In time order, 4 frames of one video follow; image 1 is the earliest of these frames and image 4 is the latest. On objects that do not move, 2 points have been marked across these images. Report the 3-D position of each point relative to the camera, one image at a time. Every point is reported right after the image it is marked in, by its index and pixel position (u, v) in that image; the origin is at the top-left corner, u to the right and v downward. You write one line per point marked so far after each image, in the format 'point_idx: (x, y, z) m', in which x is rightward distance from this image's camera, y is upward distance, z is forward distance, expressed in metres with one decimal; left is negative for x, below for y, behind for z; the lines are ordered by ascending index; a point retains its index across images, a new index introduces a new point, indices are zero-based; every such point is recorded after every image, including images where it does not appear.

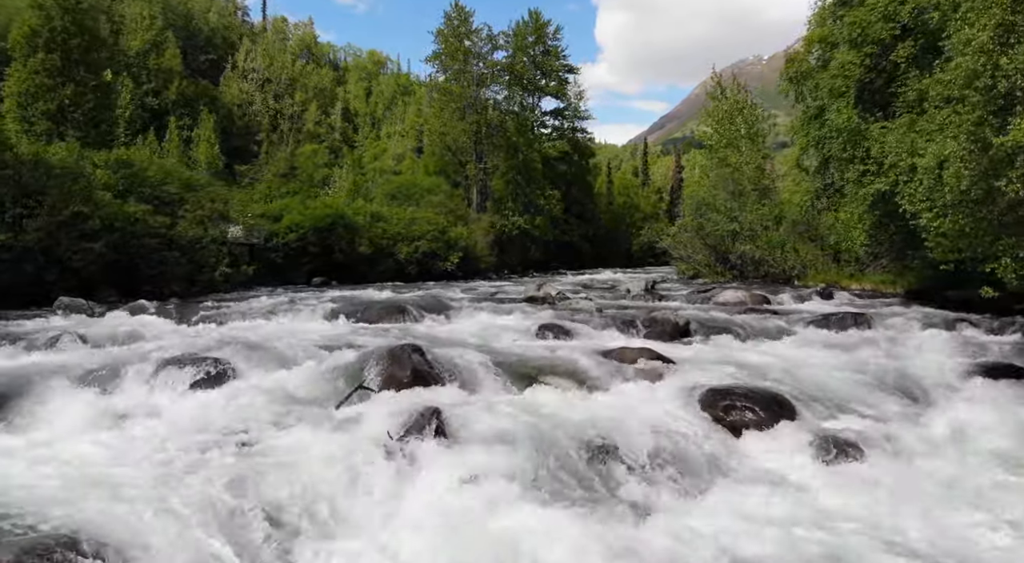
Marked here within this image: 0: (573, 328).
0: (+1.7, -1.3, +19.5) m
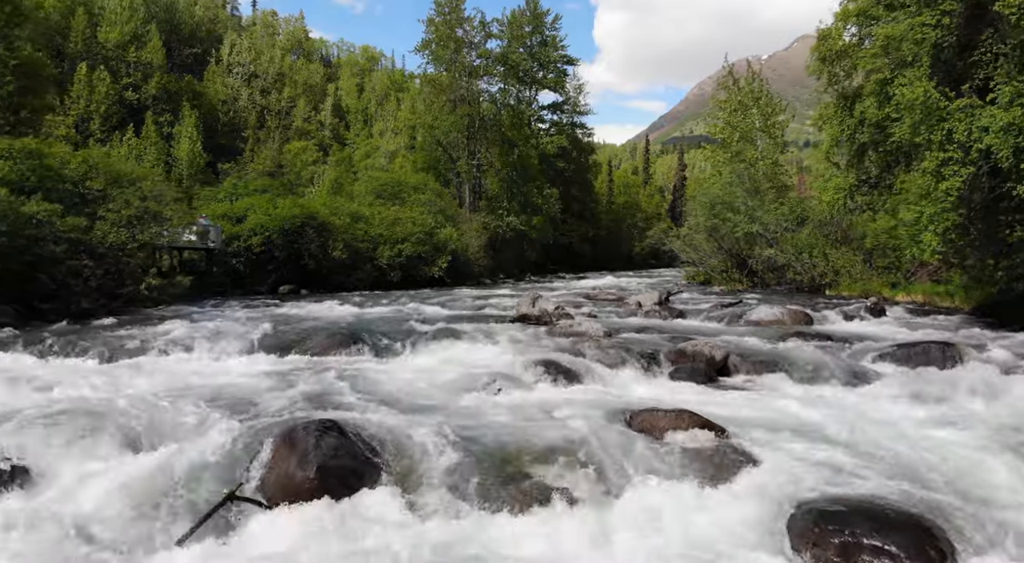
0: (+1.4, -1.8, +14.8) m
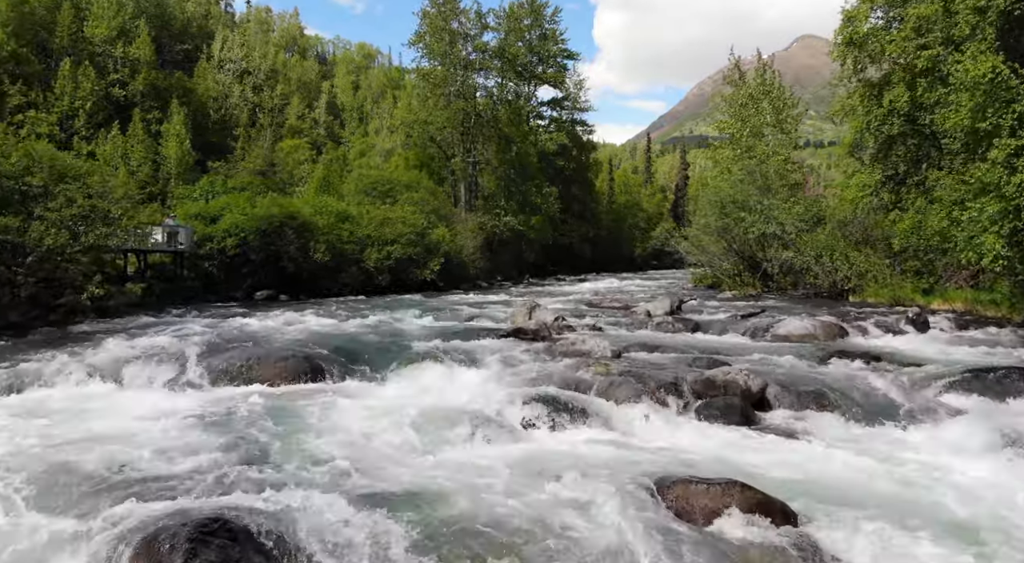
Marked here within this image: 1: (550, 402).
0: (+1.2, -2.0, +11.9) m
1: (+0.6, -2.0, +11.4) m
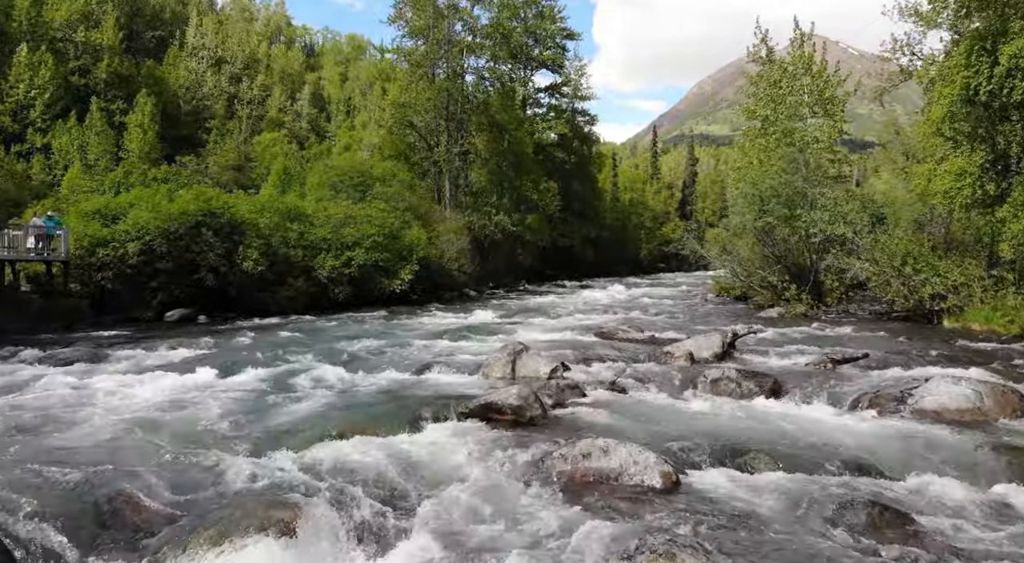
0: (+0.6, -2.7, +4.2) m
1: (+0.1, -2.6, +3.7) m
